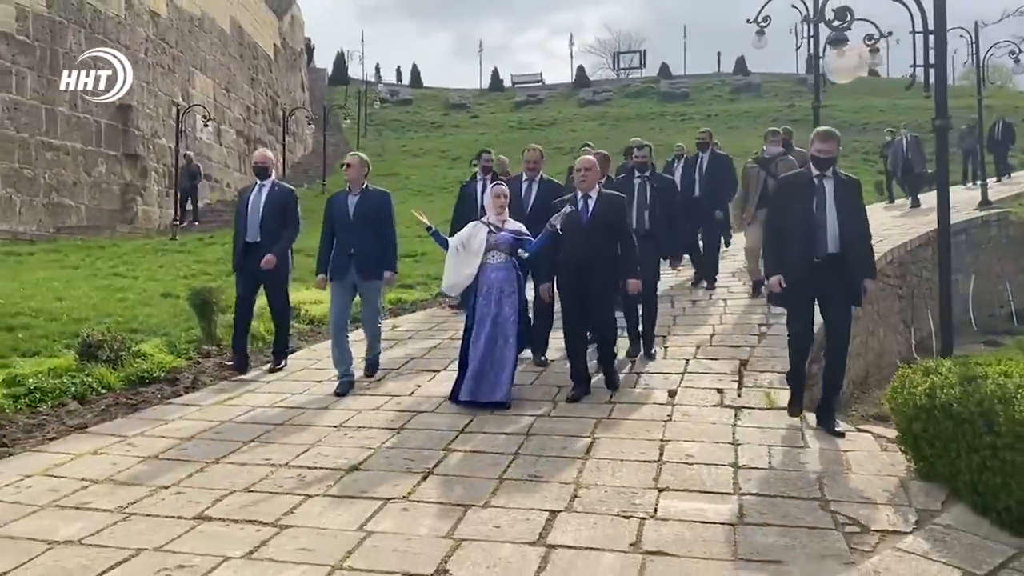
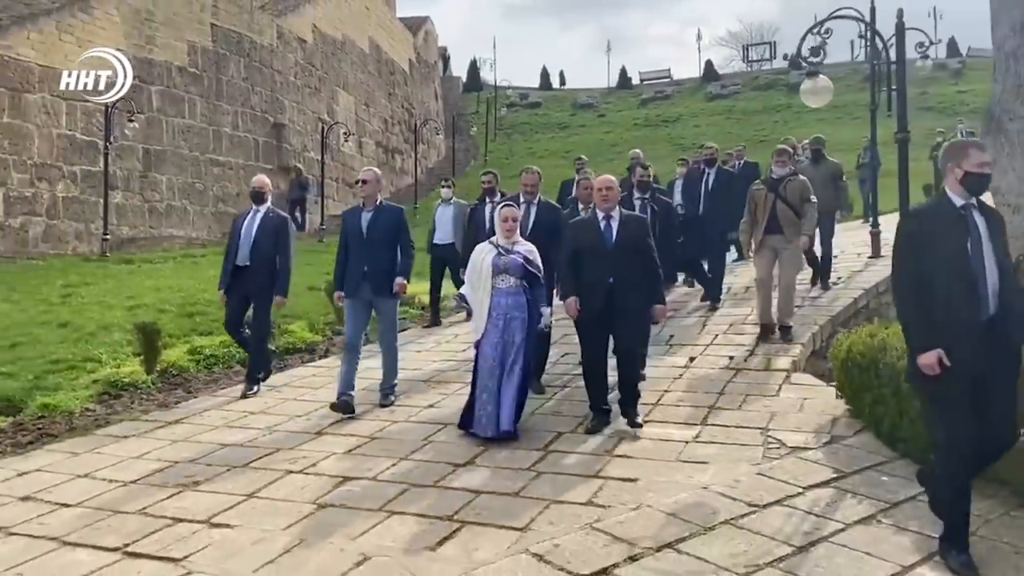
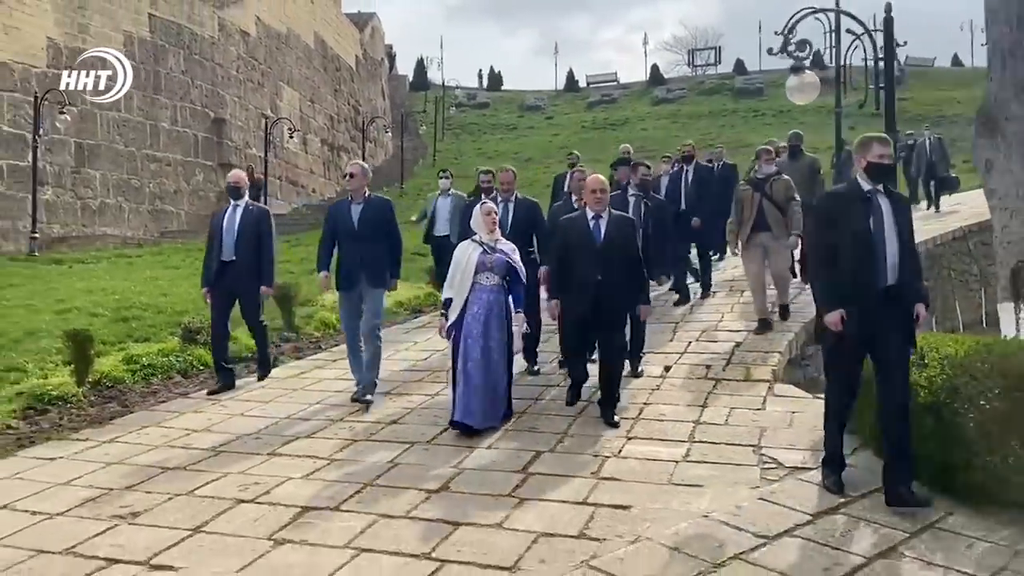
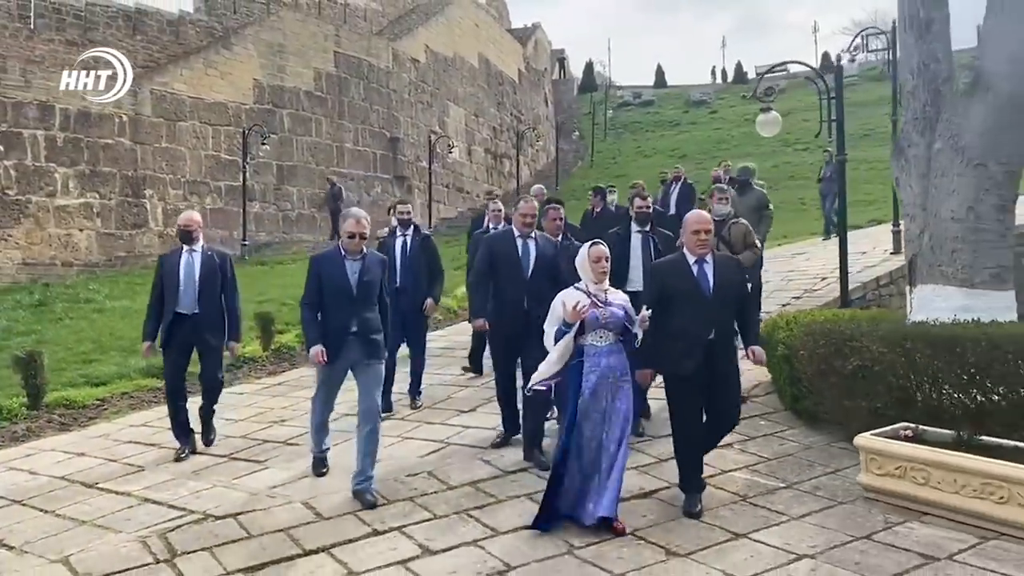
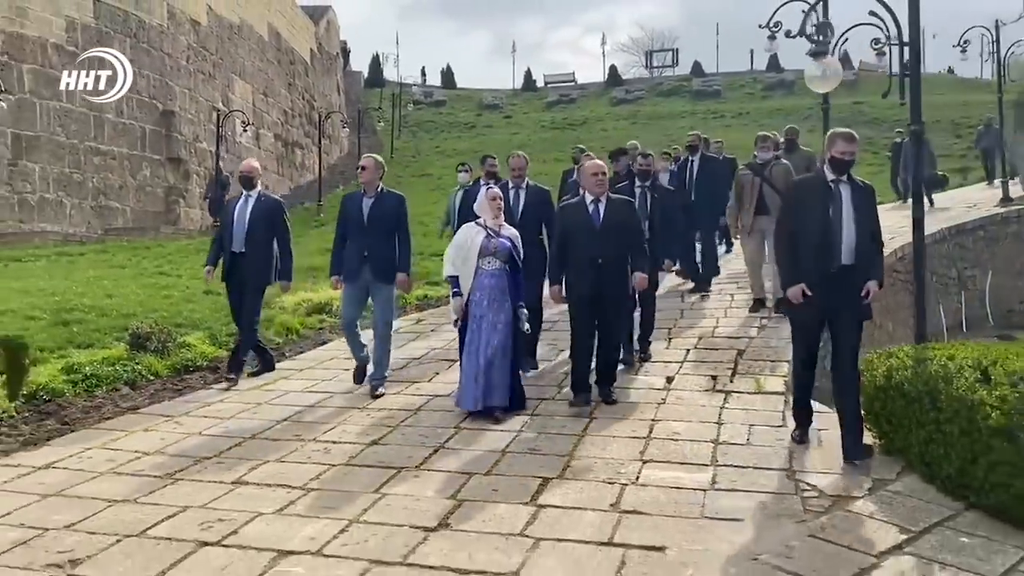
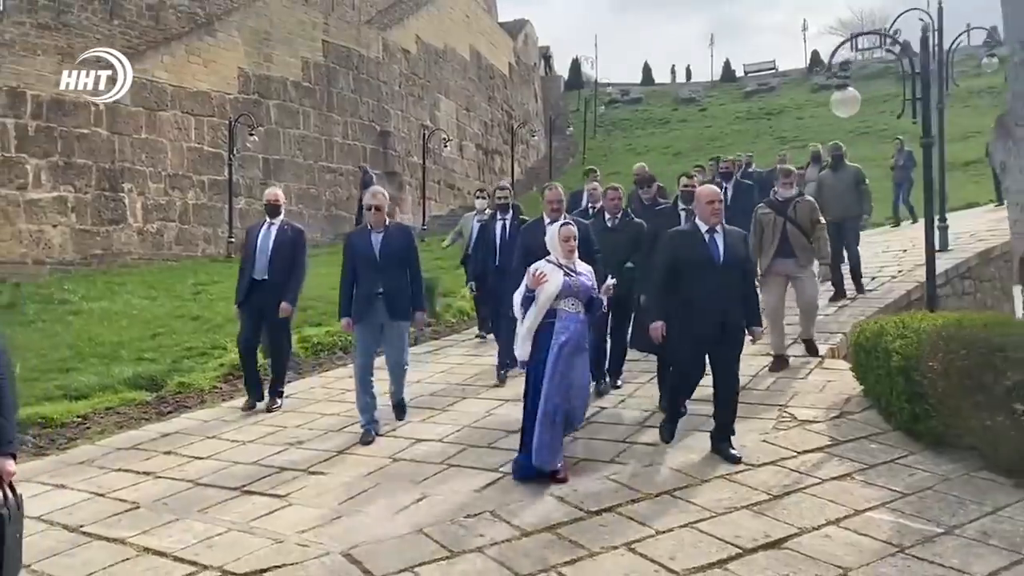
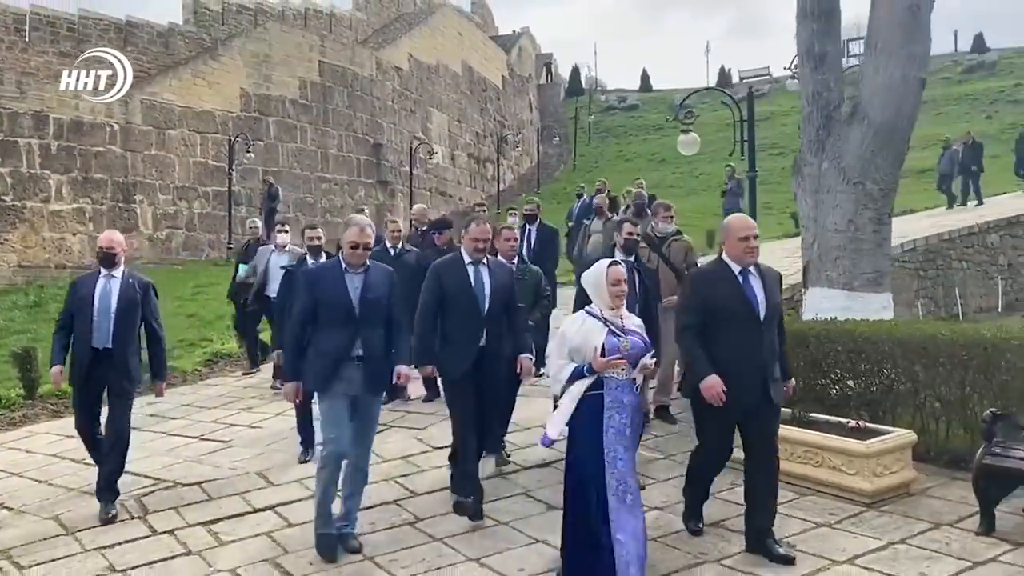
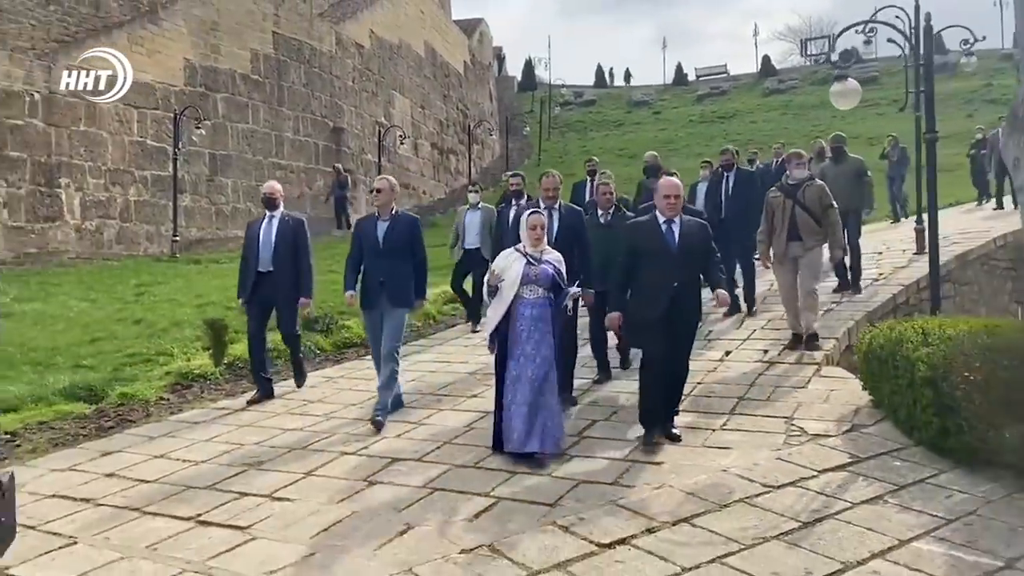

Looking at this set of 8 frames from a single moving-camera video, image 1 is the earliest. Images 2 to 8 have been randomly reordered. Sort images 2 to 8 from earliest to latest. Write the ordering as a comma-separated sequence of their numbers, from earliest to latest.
5, 3, 2, 8, 6, 4, 7
